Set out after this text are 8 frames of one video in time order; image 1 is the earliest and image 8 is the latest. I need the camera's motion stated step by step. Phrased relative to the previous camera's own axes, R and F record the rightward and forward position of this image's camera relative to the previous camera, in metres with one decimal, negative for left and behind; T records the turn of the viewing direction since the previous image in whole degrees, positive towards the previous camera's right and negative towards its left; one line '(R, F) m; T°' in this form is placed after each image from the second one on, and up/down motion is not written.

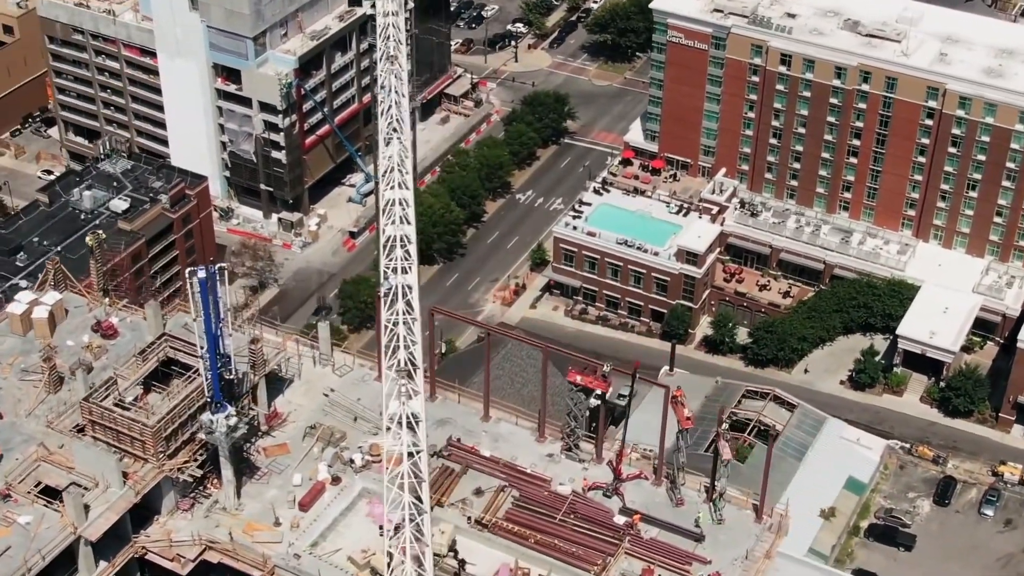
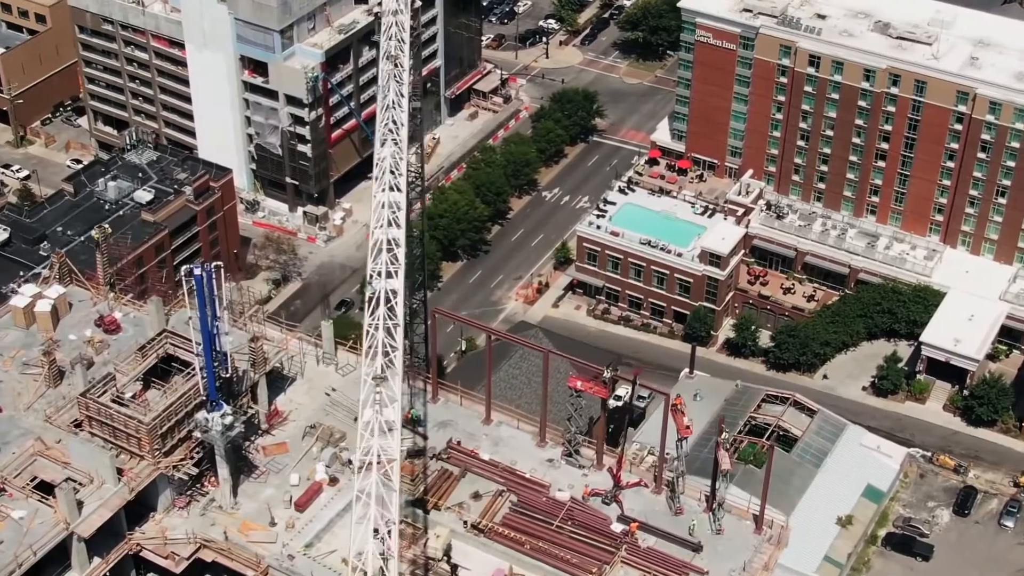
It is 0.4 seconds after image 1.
(+2.8, +1.1) m; -2°
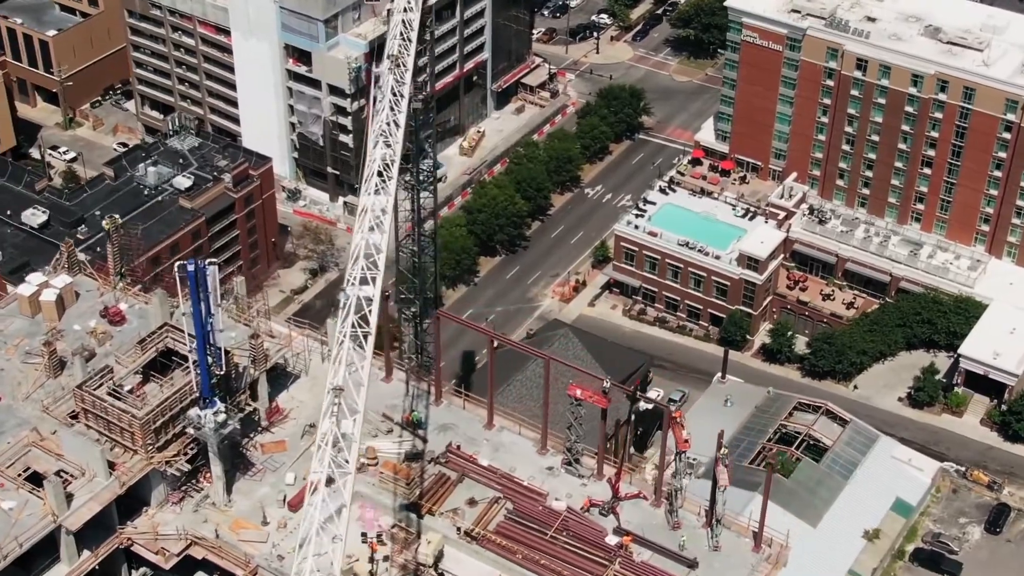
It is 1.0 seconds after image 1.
(+4.5, +1.8) m; -2°
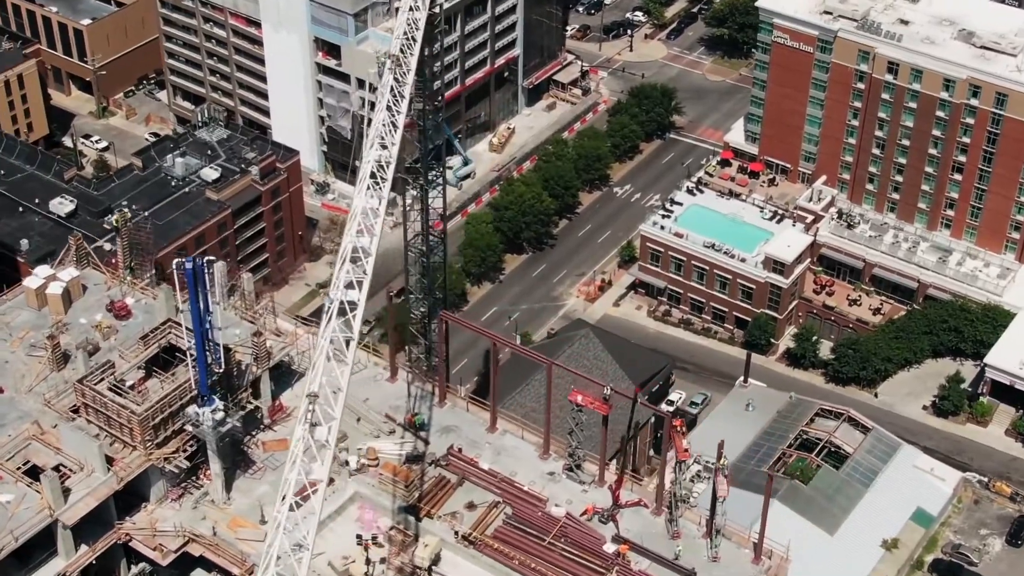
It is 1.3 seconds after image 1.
(+2.8, +0.9) m; -2°
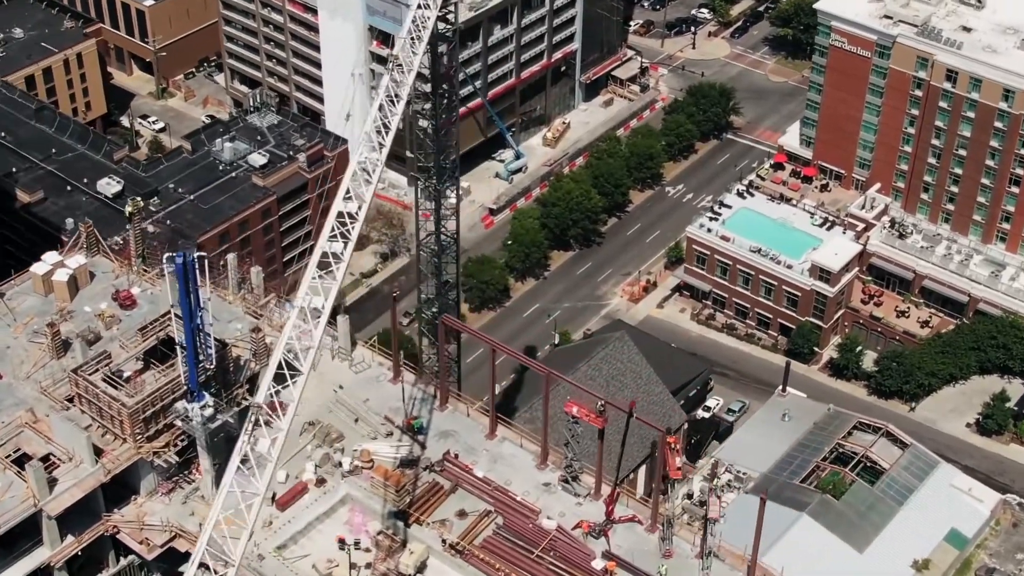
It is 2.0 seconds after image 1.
(+5.7, +2.2) m; -3°
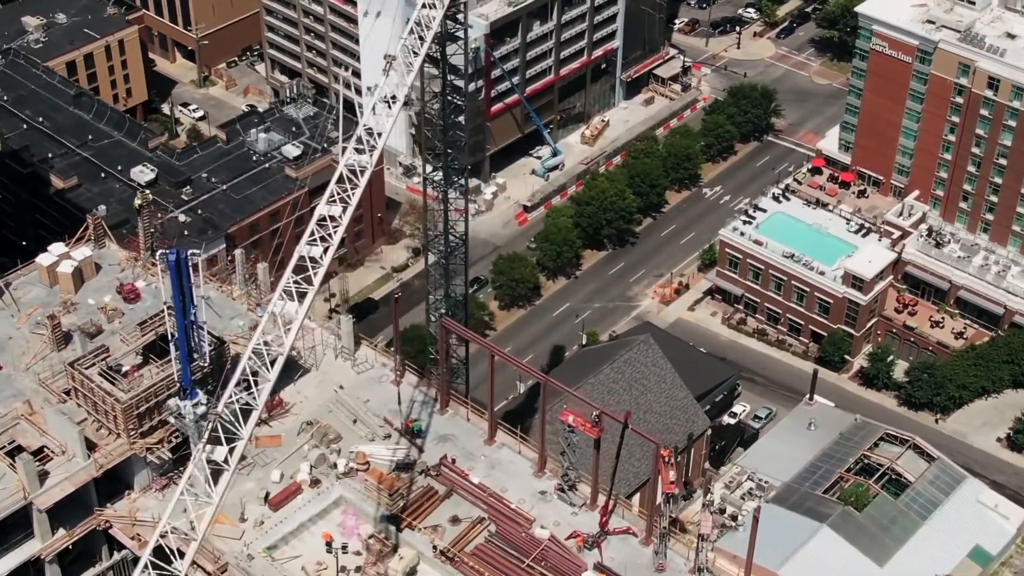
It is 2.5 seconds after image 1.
(+3.9, +1.4) m; -2°
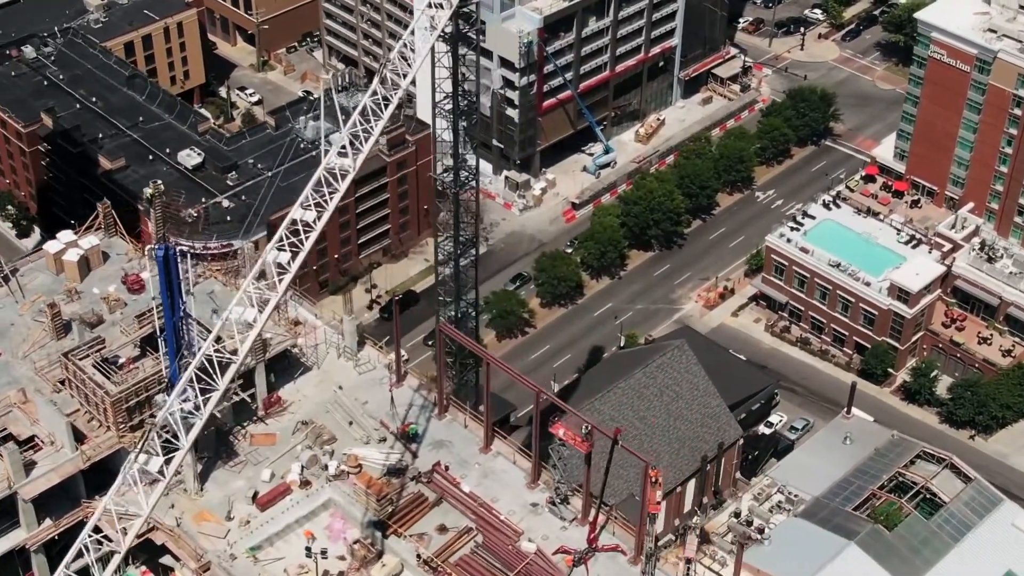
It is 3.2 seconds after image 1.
(+5.7, +2.1) m; -3°
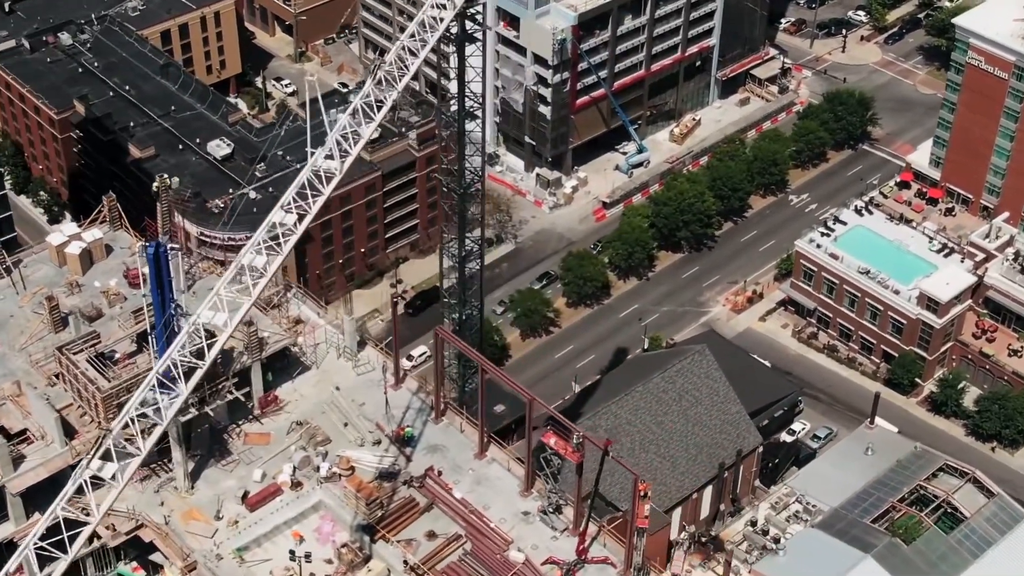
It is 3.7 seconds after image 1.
(+3.8, +1.5) m; -2°
